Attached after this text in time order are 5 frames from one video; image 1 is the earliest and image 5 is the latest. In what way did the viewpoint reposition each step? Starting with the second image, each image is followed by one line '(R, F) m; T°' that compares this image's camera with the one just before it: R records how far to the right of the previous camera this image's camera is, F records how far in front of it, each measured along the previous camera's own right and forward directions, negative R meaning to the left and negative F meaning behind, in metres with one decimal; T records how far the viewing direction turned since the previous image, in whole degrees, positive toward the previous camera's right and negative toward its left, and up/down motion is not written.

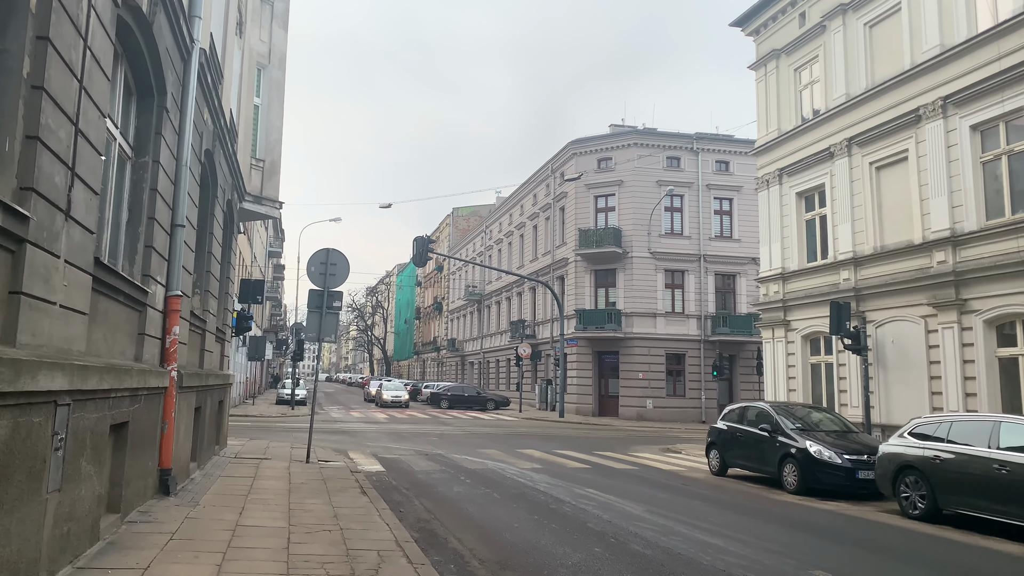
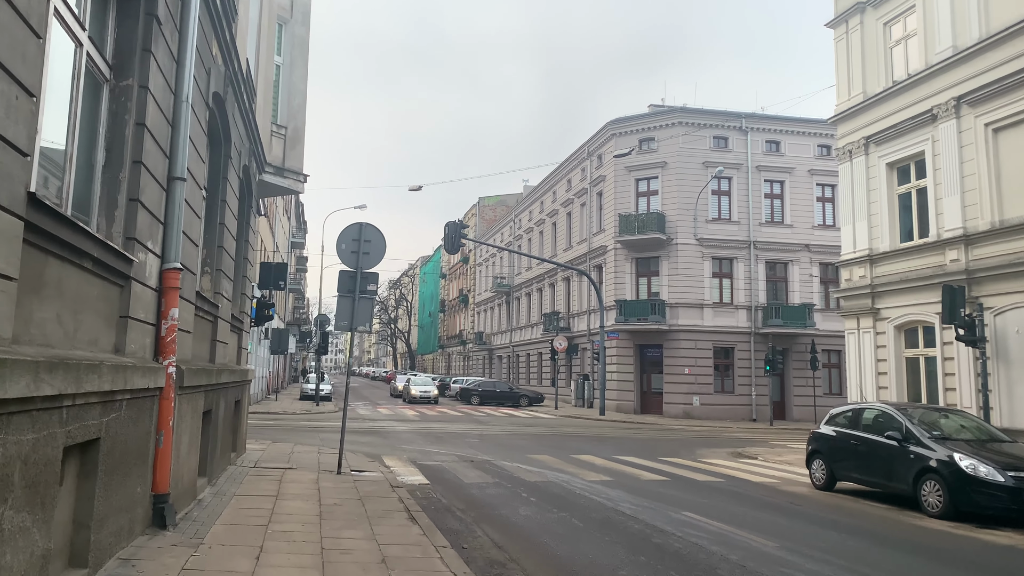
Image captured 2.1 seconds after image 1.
(-0.7, +2.0) m; -2°
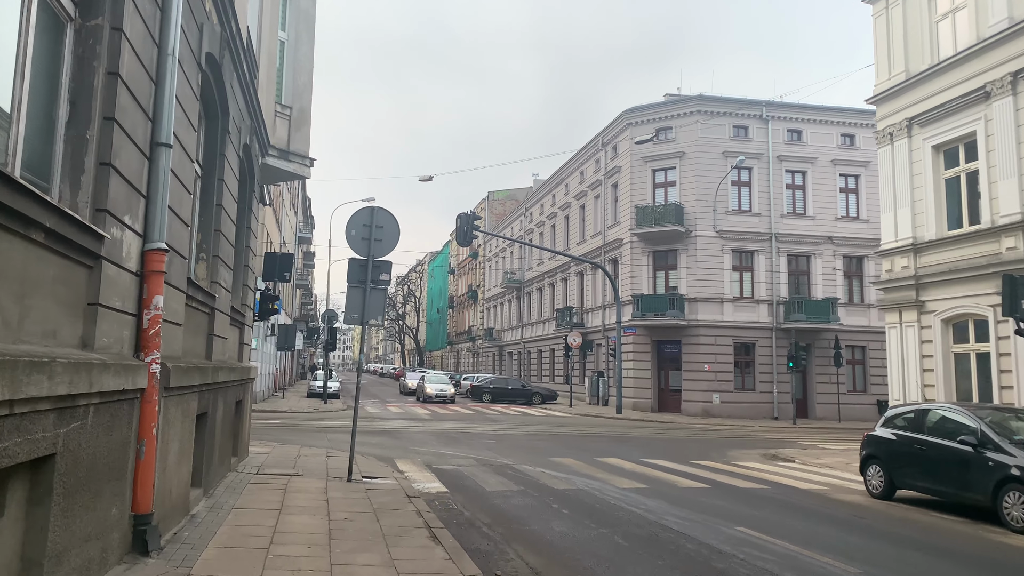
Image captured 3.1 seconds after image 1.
(-0.3, +1.0) m; -1°
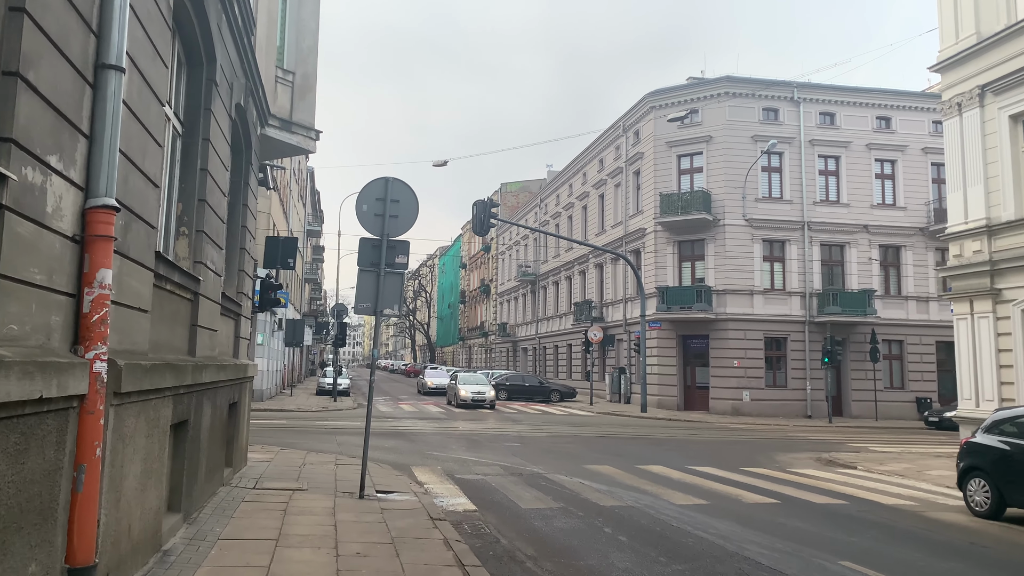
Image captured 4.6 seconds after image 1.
(-0.4, +1.5) m; -1°
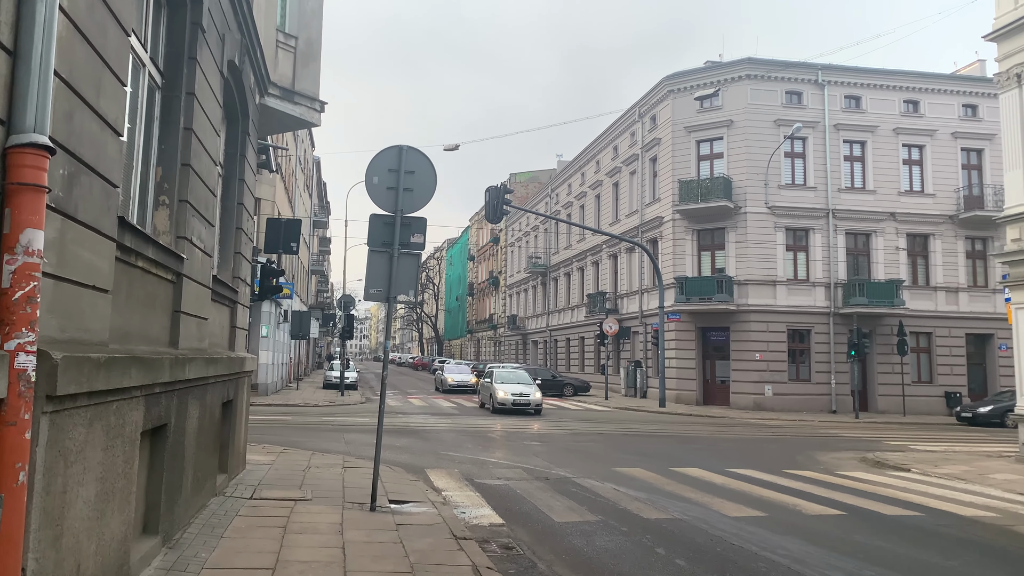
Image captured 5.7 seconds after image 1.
(-0.3, +1.1) m; 0°
